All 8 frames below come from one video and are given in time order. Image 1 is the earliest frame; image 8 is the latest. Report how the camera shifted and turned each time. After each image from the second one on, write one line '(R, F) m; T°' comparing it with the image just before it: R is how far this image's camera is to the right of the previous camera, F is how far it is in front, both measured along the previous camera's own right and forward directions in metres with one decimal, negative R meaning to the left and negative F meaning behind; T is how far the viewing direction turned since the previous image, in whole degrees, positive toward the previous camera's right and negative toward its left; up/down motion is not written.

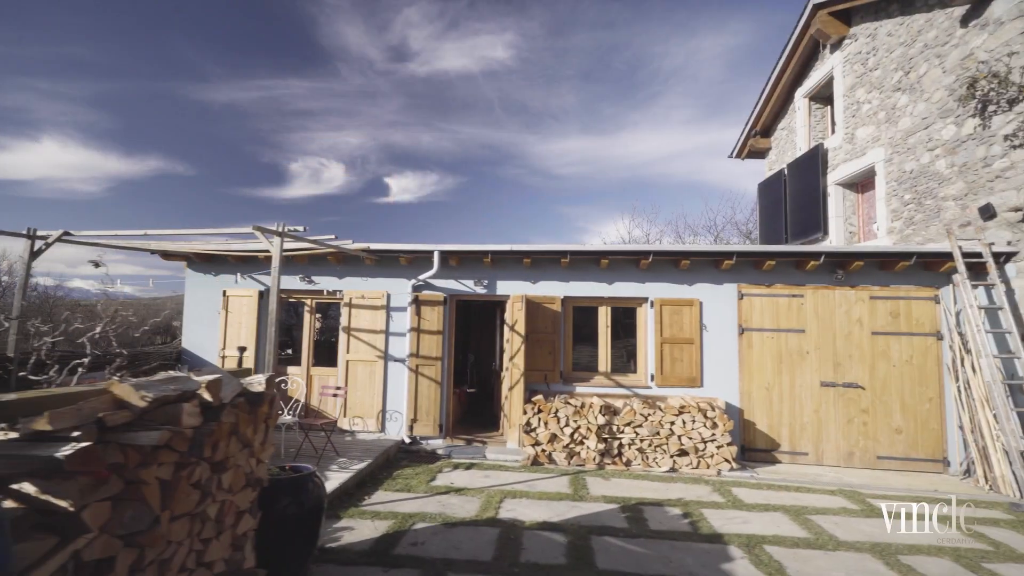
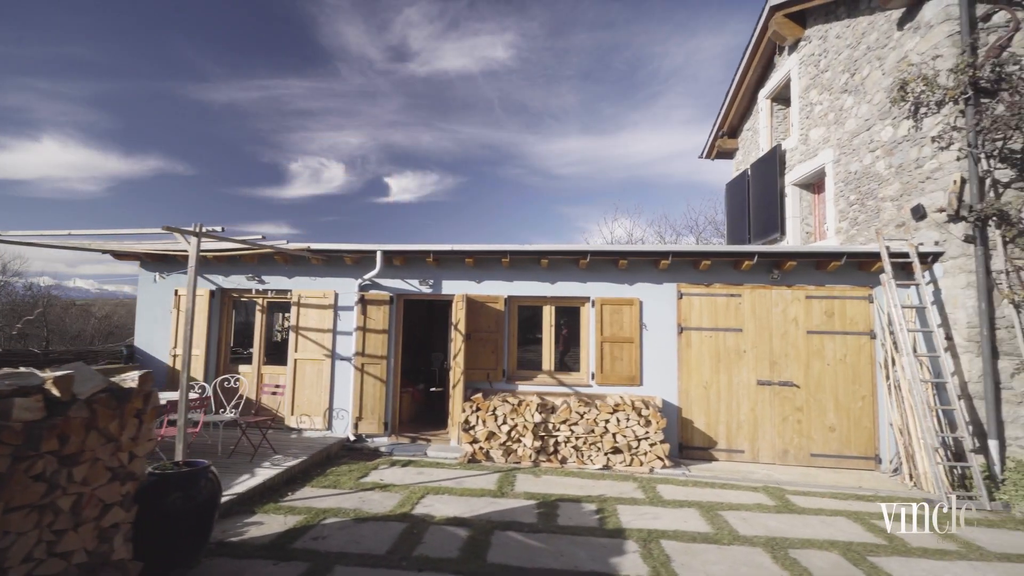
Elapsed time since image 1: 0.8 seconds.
(+0.9, -0.1) m; 0°
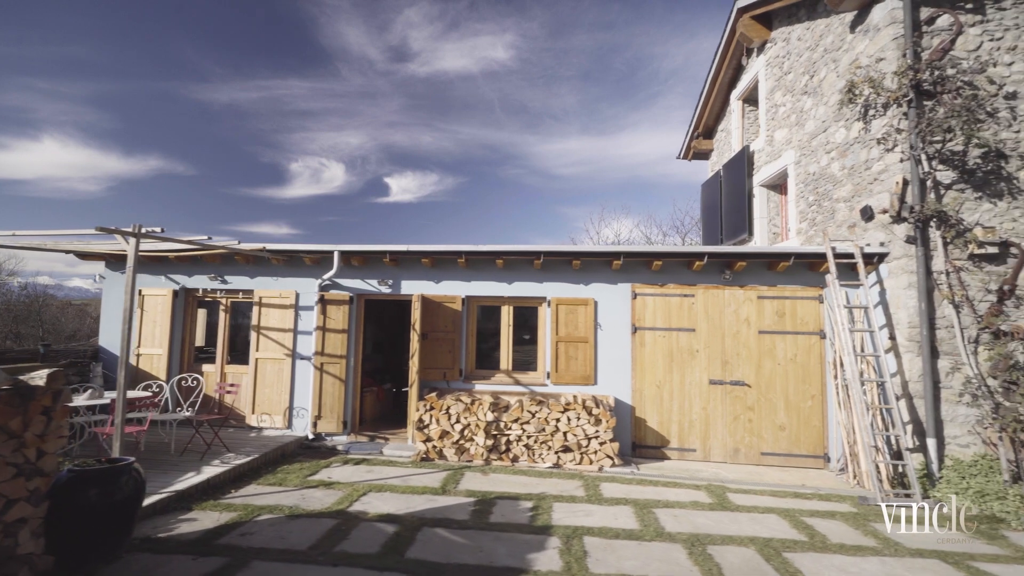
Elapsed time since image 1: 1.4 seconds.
(+0.7, -0.1) m; 0°
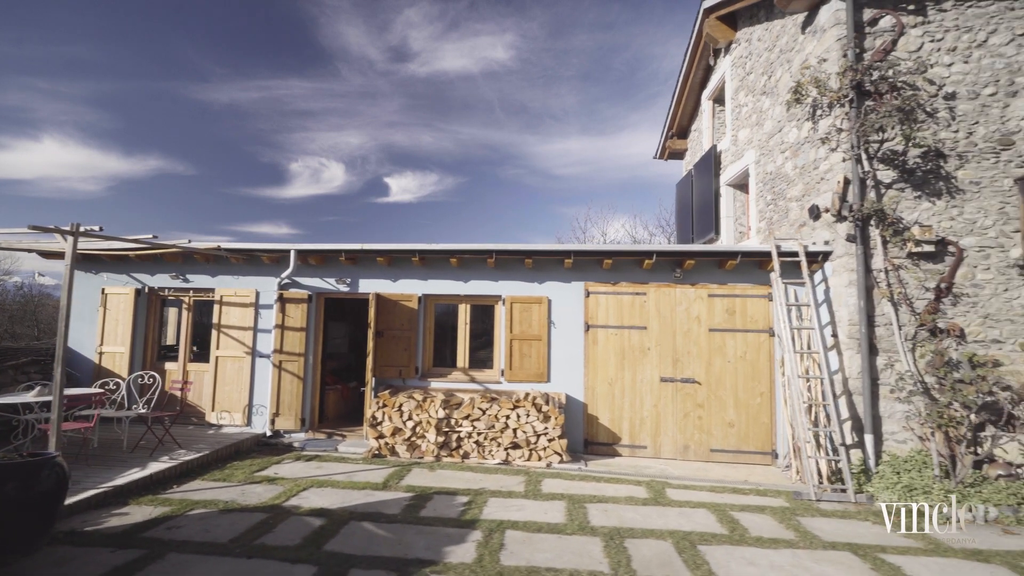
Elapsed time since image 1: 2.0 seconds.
(+0.7, -0.1) m; 0°
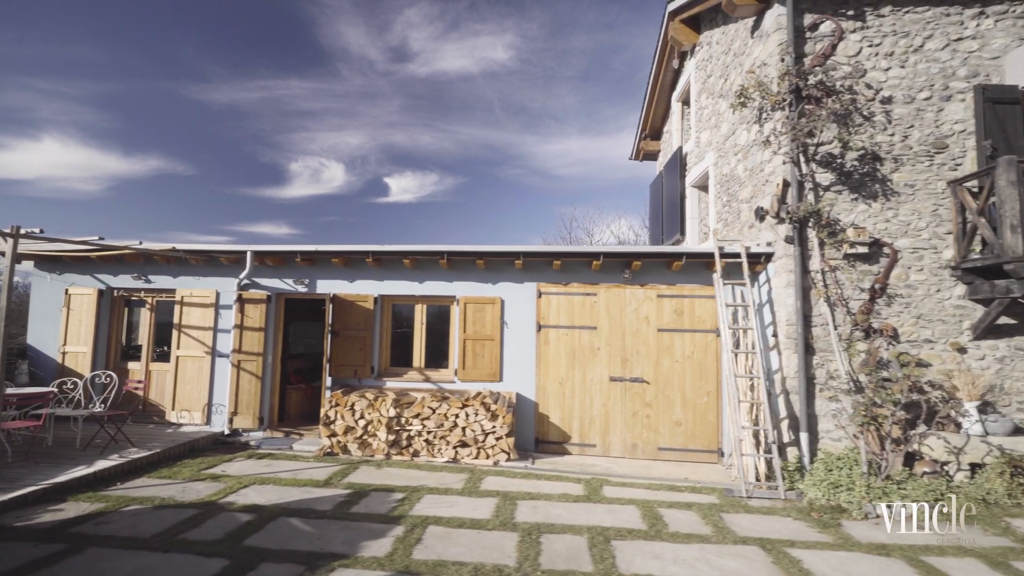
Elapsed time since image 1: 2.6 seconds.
(+0.8, -0.1) m; 0°
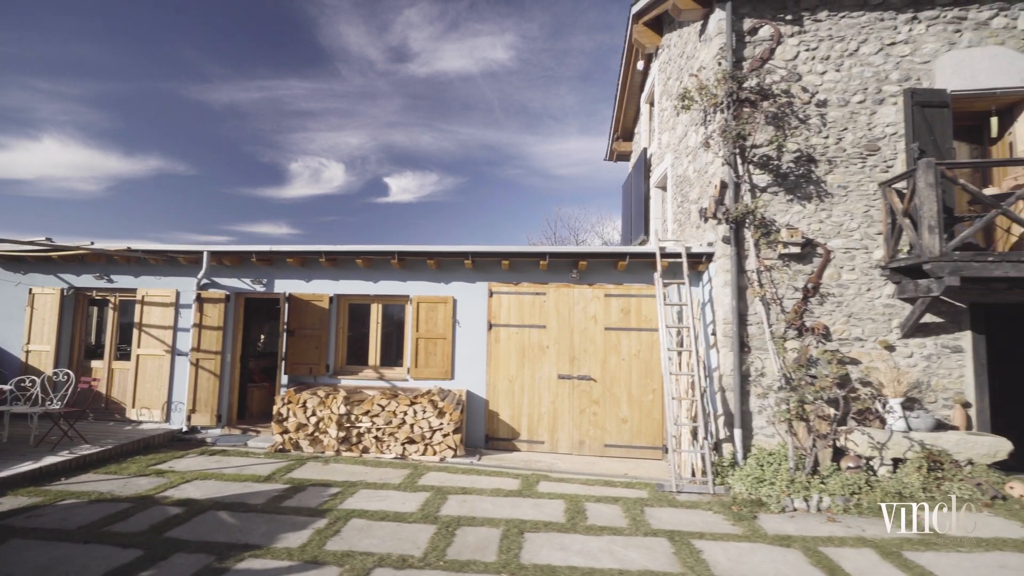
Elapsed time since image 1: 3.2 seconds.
(+0.8, -0.1) m; 0°
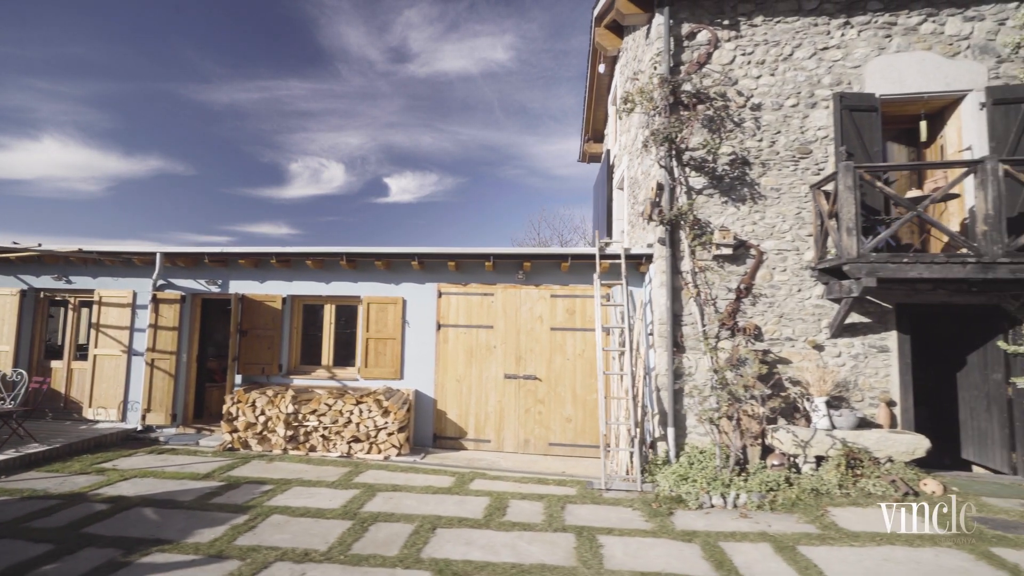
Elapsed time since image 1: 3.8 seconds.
(+0.9, -0.1) m; 0°
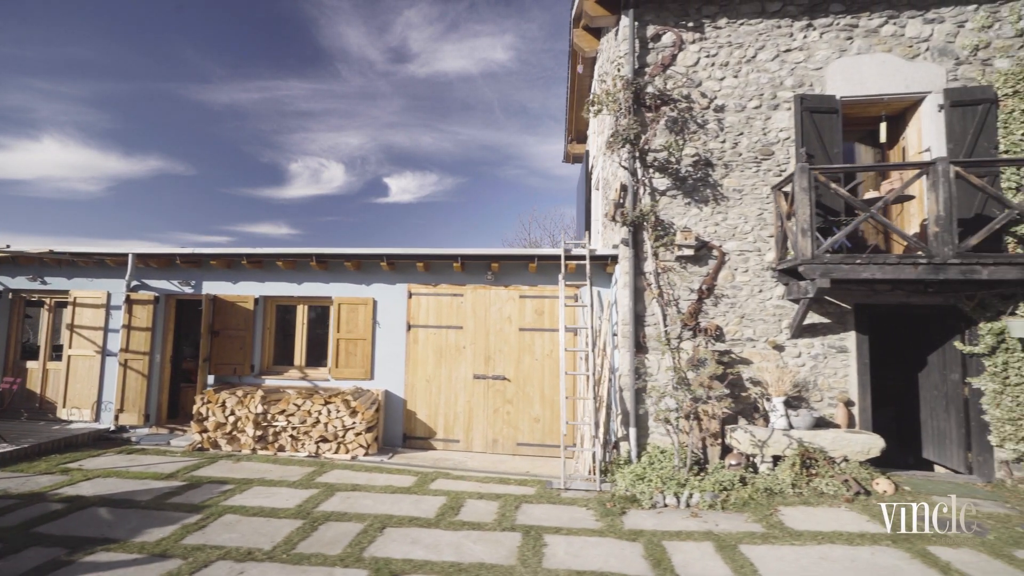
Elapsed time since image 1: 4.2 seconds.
(+0.5, 0.0) m; 0°
